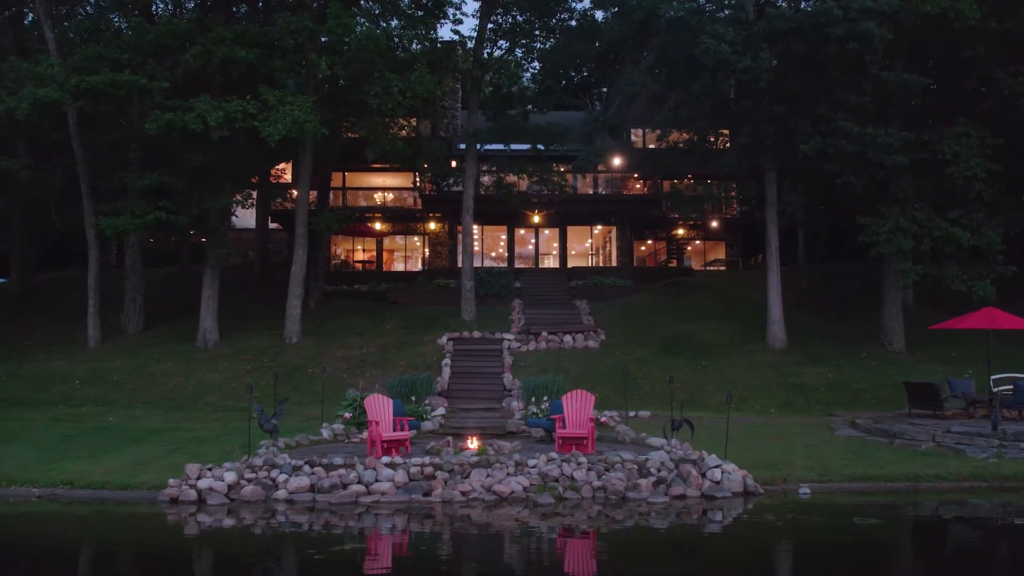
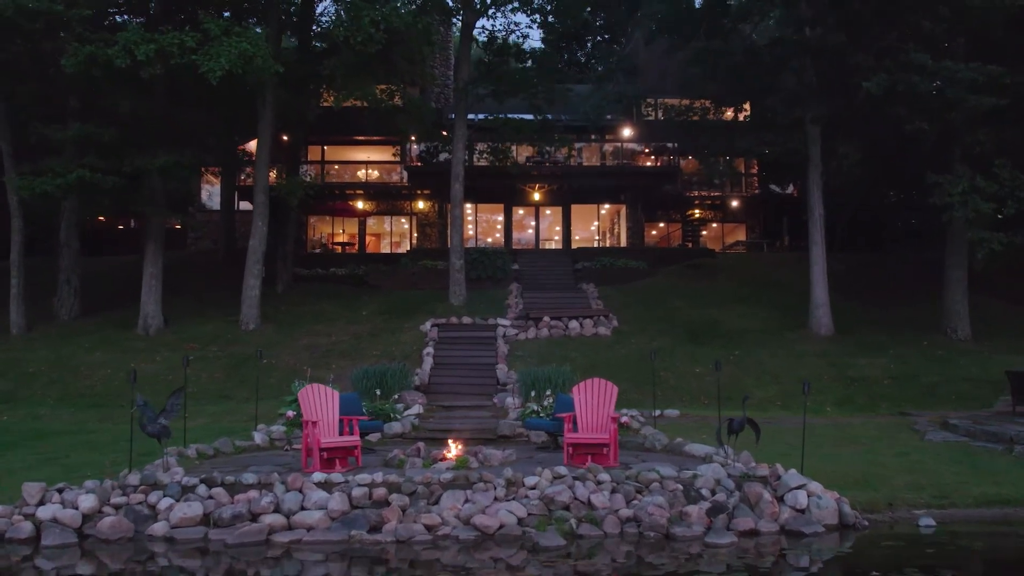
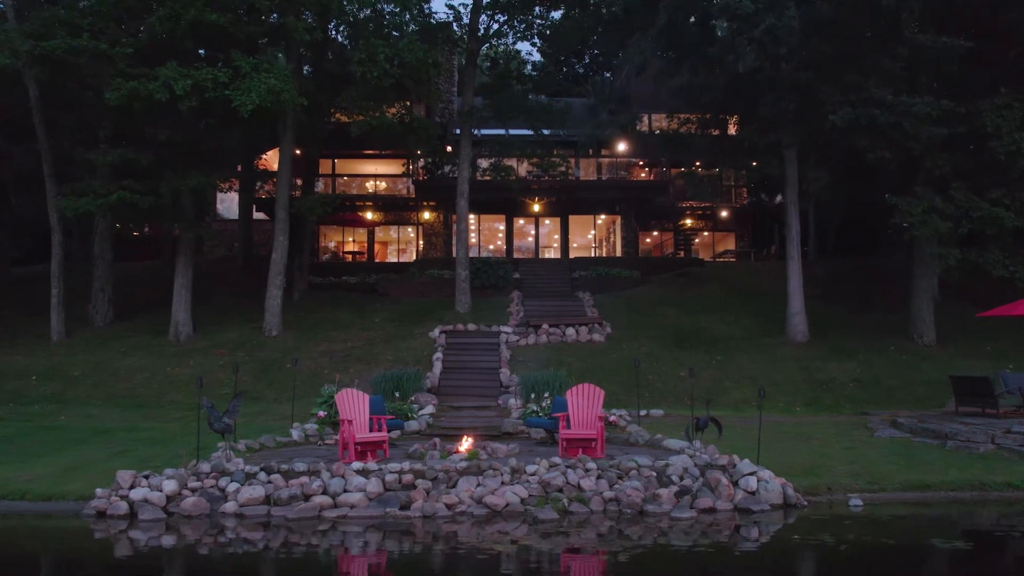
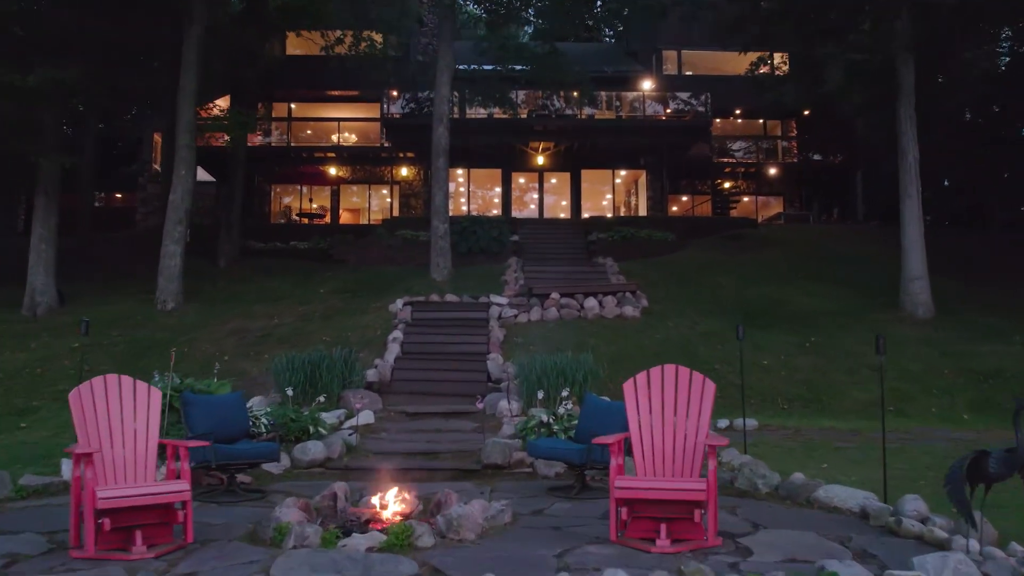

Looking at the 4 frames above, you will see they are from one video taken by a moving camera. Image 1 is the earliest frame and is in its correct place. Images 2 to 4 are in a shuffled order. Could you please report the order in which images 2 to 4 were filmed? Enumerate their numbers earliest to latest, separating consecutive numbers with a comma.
3, 2, 4
